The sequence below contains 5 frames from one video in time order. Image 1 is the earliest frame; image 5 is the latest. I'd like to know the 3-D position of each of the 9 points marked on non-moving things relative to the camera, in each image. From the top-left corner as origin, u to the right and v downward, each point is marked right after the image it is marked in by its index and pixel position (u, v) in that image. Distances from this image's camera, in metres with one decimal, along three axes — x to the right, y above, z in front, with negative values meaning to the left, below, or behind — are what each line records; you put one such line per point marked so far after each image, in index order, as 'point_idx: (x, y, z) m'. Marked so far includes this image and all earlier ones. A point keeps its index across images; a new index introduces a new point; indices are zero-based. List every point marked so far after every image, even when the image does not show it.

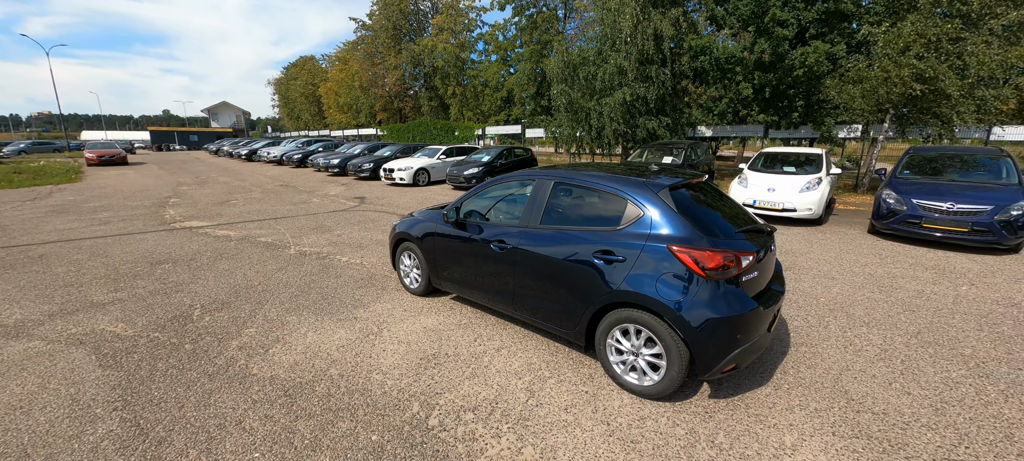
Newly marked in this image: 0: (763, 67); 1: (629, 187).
0: (+7.5, +4.9, +11.7) m
1: (+0.8, +0.3, +2.8) m
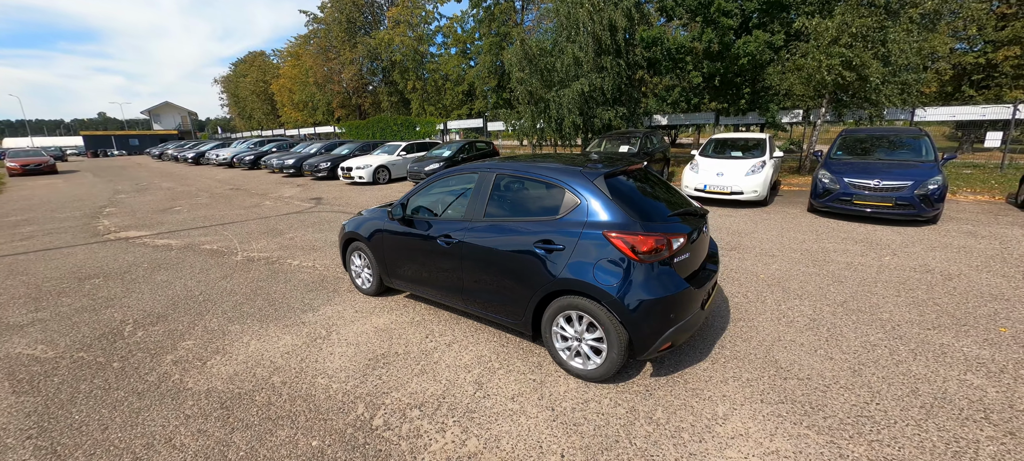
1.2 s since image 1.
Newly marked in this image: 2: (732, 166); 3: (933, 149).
0: (+6.1, +5.4, +12.1) m
1: (+0.4, +0.4, +2.9) m
2: (+4.5, +1.3, +8.0) m
3: (+7.8, +1.5, +7.2) m
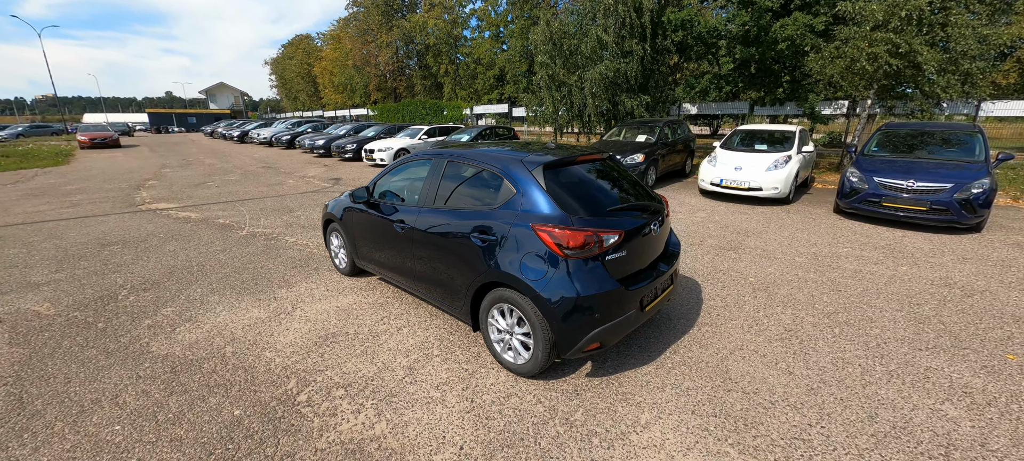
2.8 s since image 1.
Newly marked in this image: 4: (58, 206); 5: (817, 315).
0: (+6.8, +5.5, +11.3) m
1: (0.0, +0.5, +2.8) m
2: (+4.6, +1.4, +7.5) m
3: (+7.8, +1.4, +6.4) m
4: (-8.4, +0.4, +7.2) m
5: (+2.7, -0.8, +3.5) m
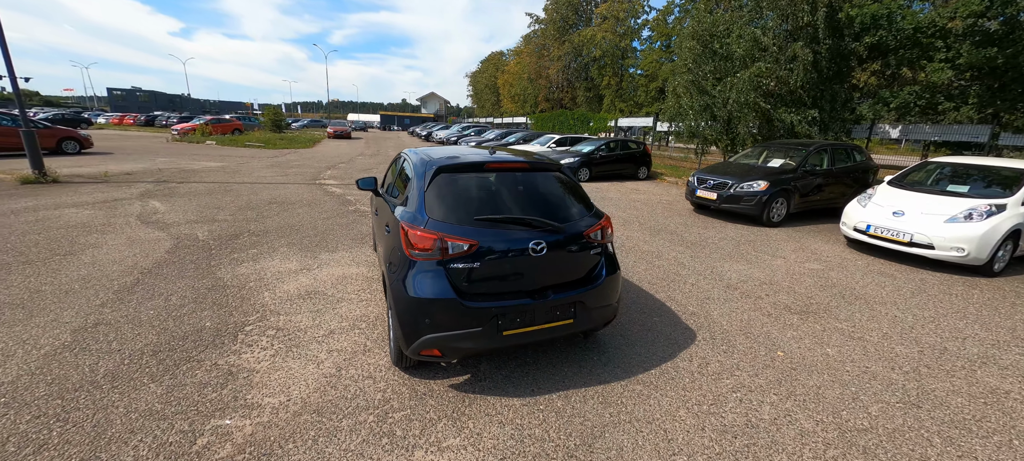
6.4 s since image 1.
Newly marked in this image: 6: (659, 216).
0: (+9.9, +3.8, +7.8) m
1: (-0.6, +0.5, +2.9) m
2: (+5.6, +0.3, +5.3) m
3: (+8.1, -0.1, +3.0) m
4: (-6.3, +1.5, +10.4) m
5: (+2.0, -1.2, +2.4) m
6: (+2.9, +0.3, +7.8) m
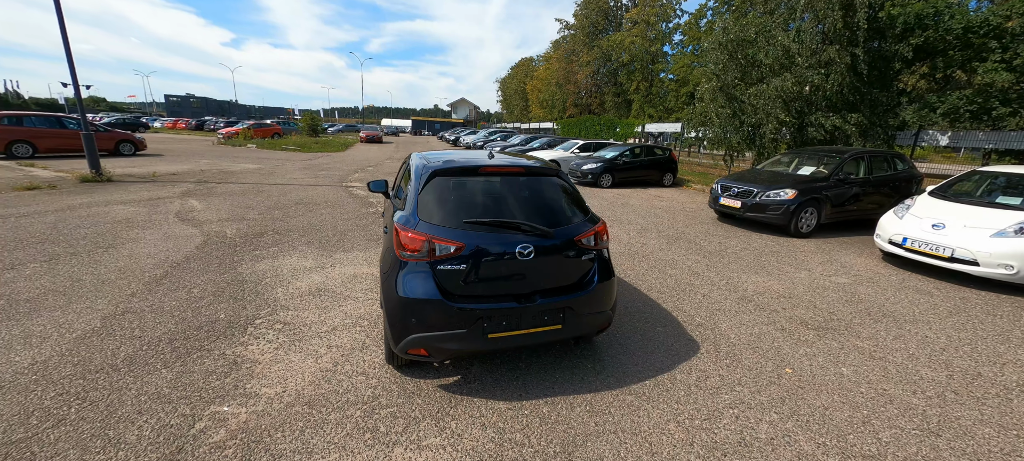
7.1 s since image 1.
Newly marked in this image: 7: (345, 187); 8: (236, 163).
0: (+10.2, +3.5, +7.1) m
1: (-0.6, +0.4, +3.0) m
2: (+5.8, +0.2, +4.9) m
3: (+8.0, -0.3, +2.4) m
4: (-5.7, +1.5, +10.9) m
5: (+1.9, -1.3, +2.3) m
6: (+3.3, +0.1, +7.6) m
7: (-4.1, +1.1, +9.8) m
8: (-9.0, +2.2, +12.8) m
